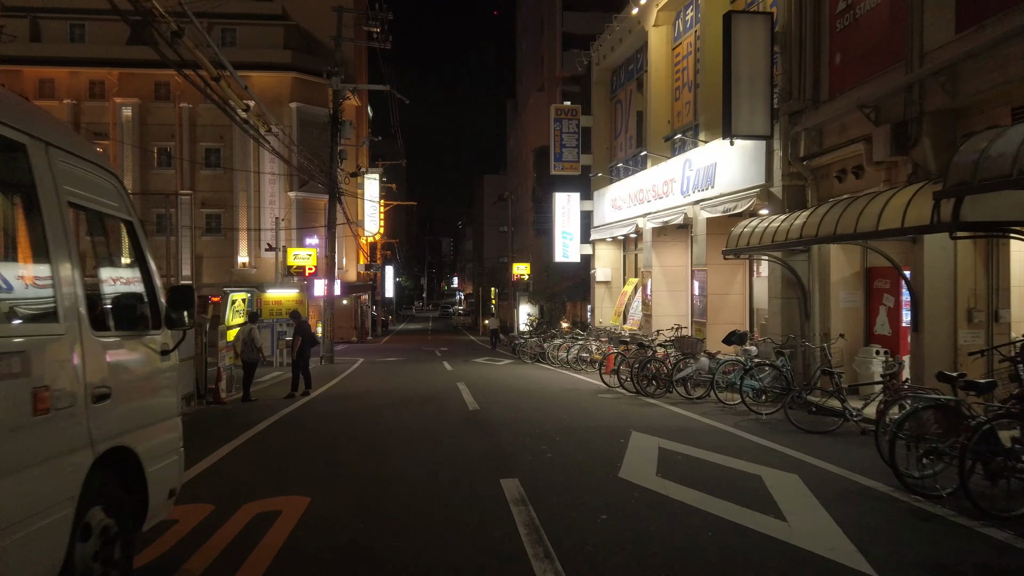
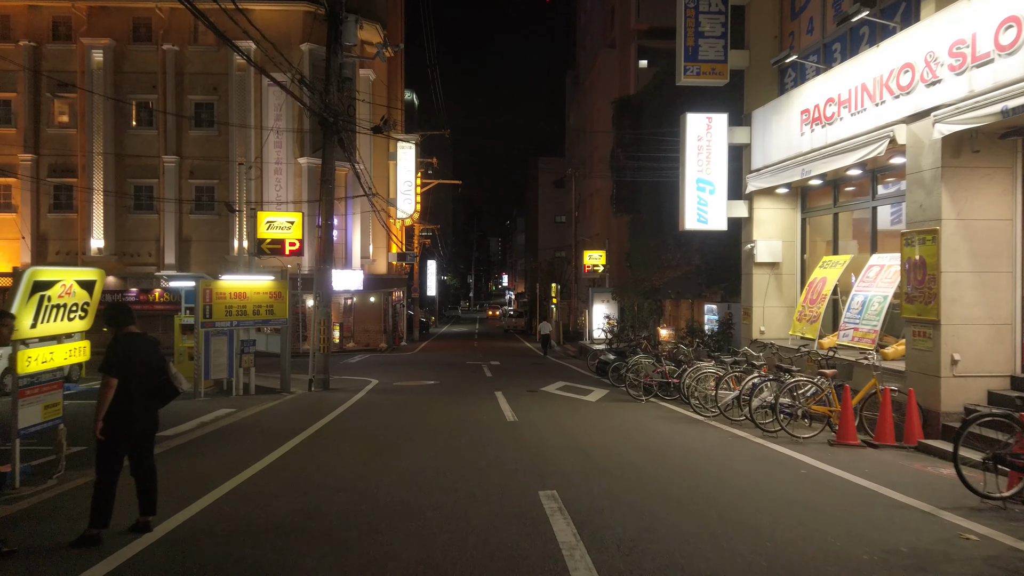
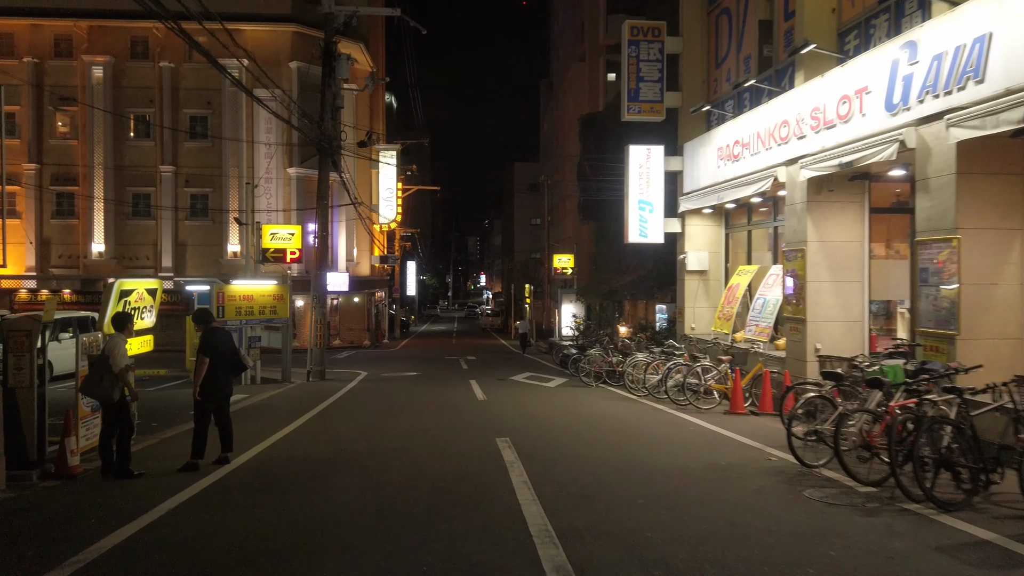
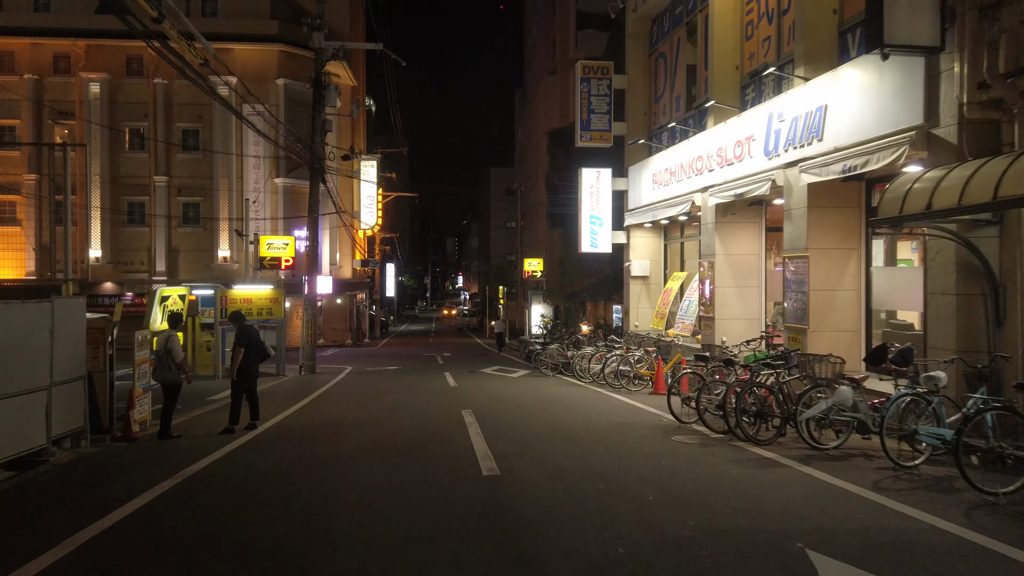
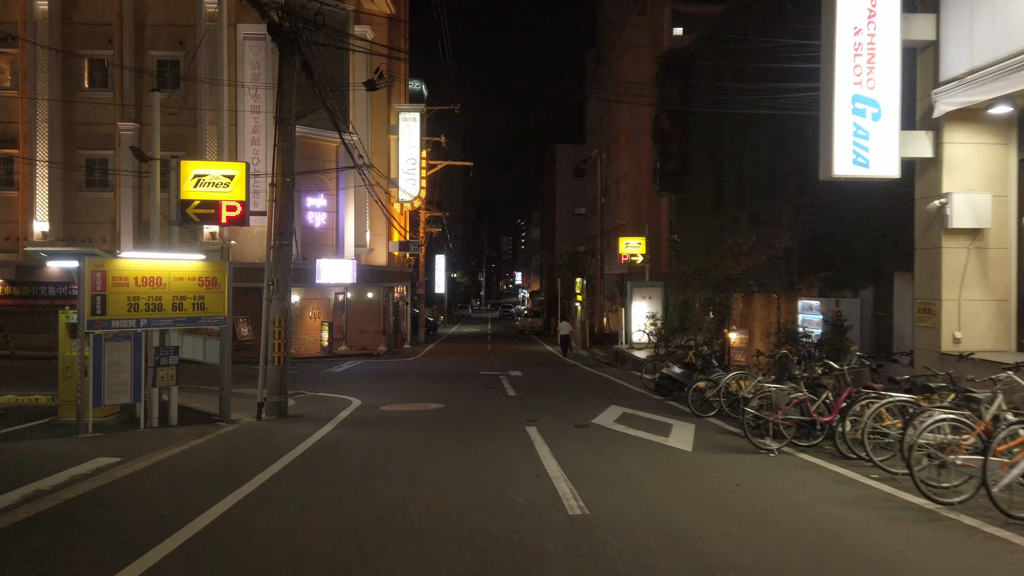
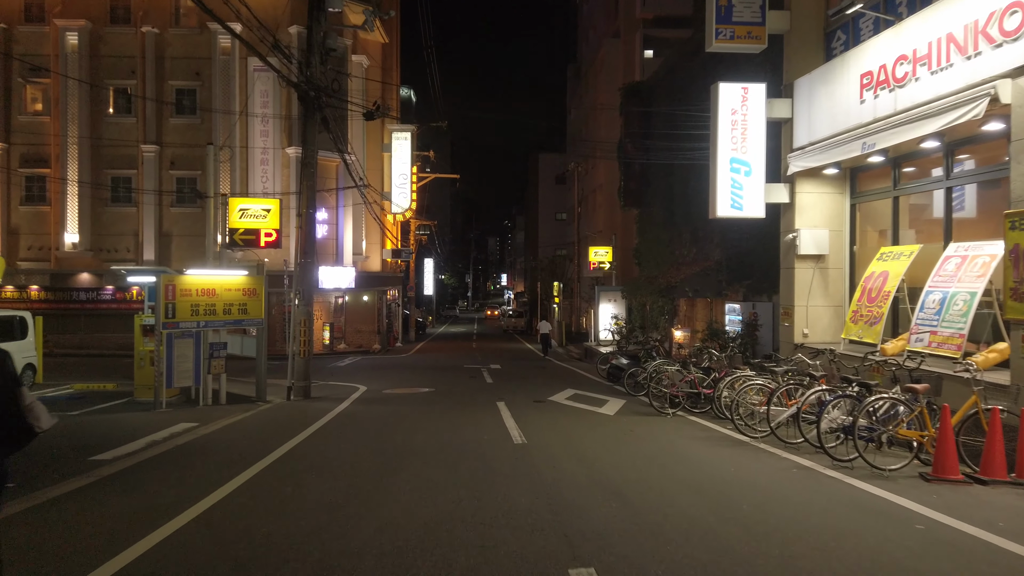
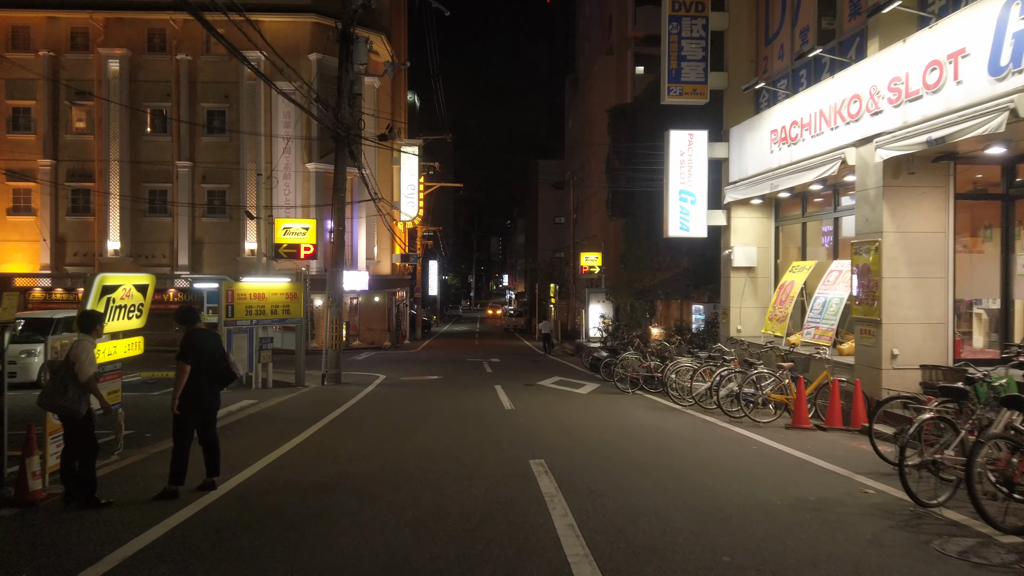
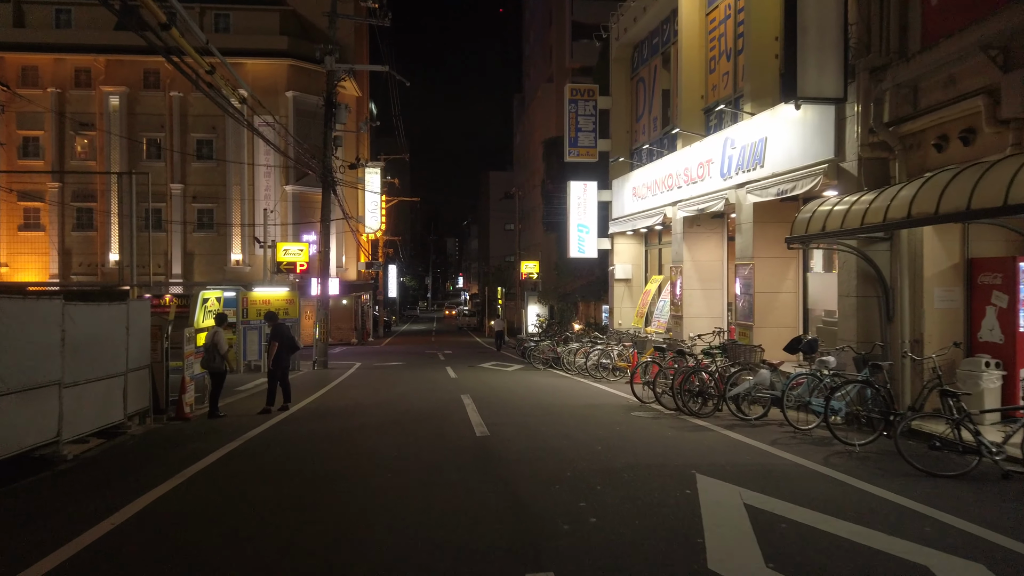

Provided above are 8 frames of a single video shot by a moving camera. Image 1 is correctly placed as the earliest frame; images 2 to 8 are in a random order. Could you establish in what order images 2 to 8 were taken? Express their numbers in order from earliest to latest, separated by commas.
8, 4, 3, 7, 2, 6, 5
